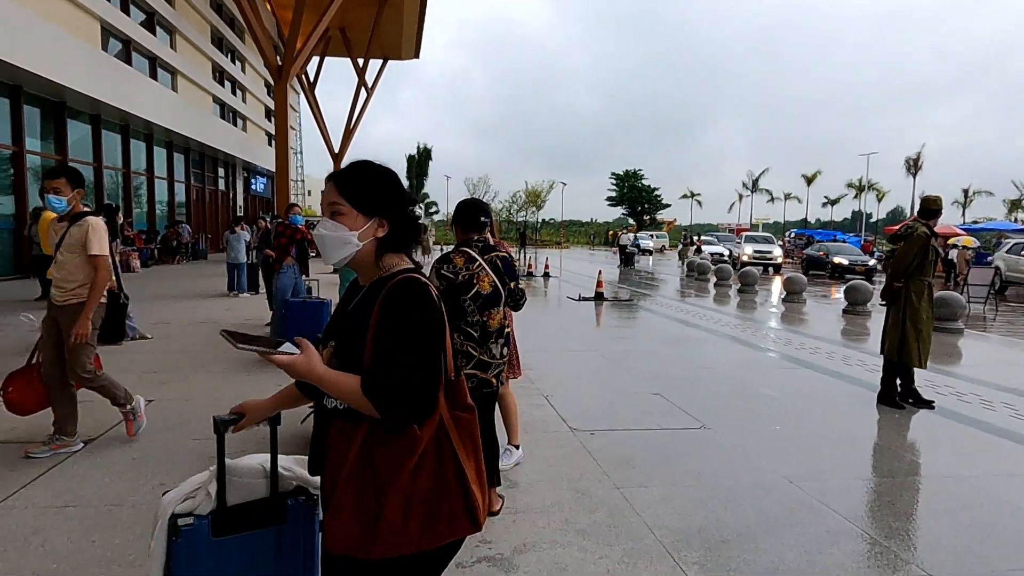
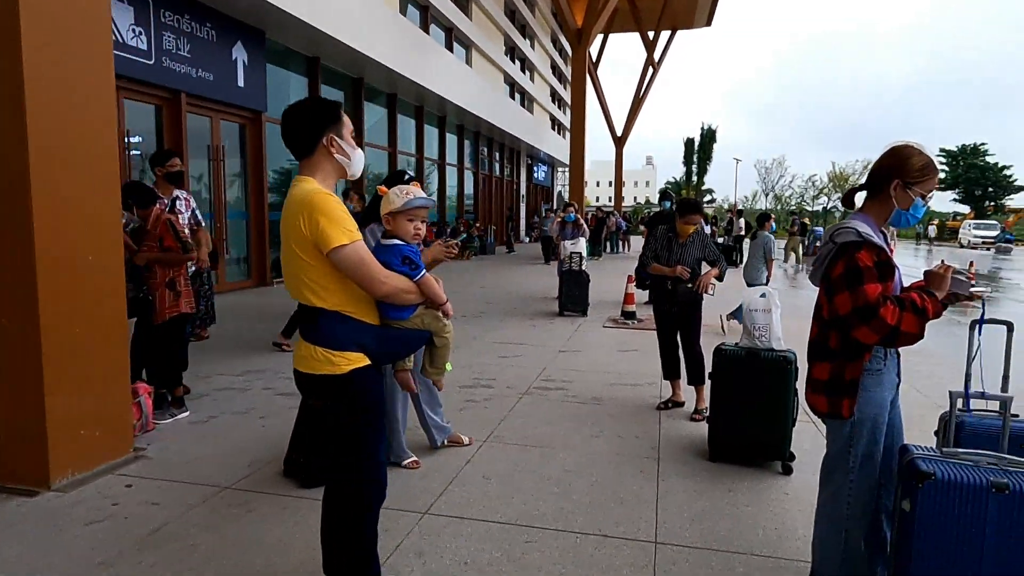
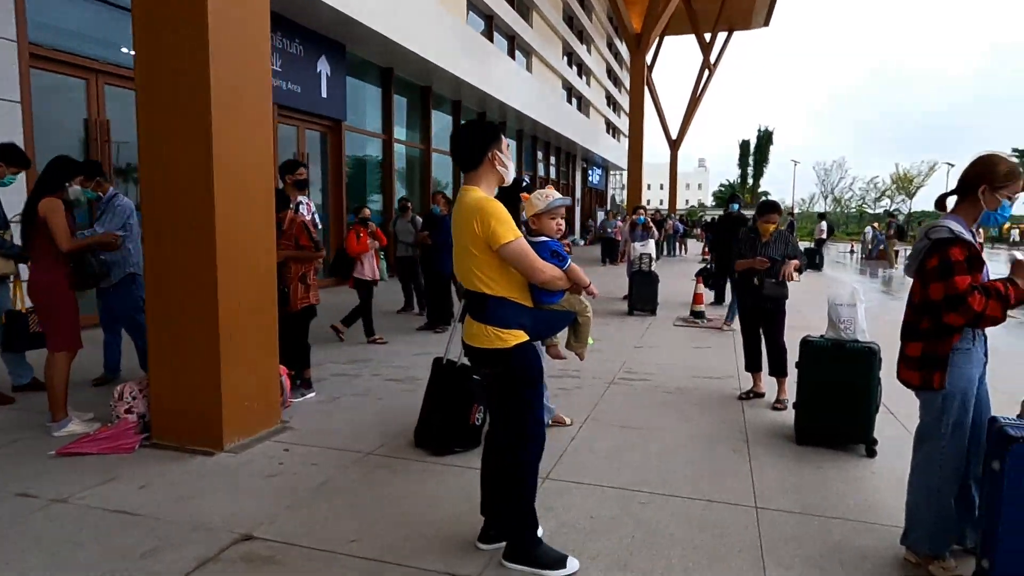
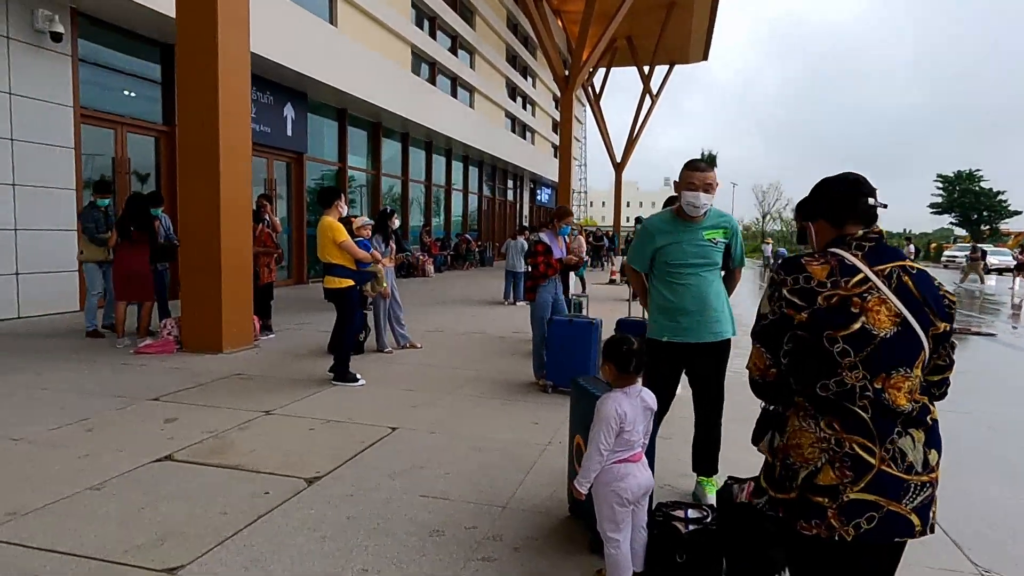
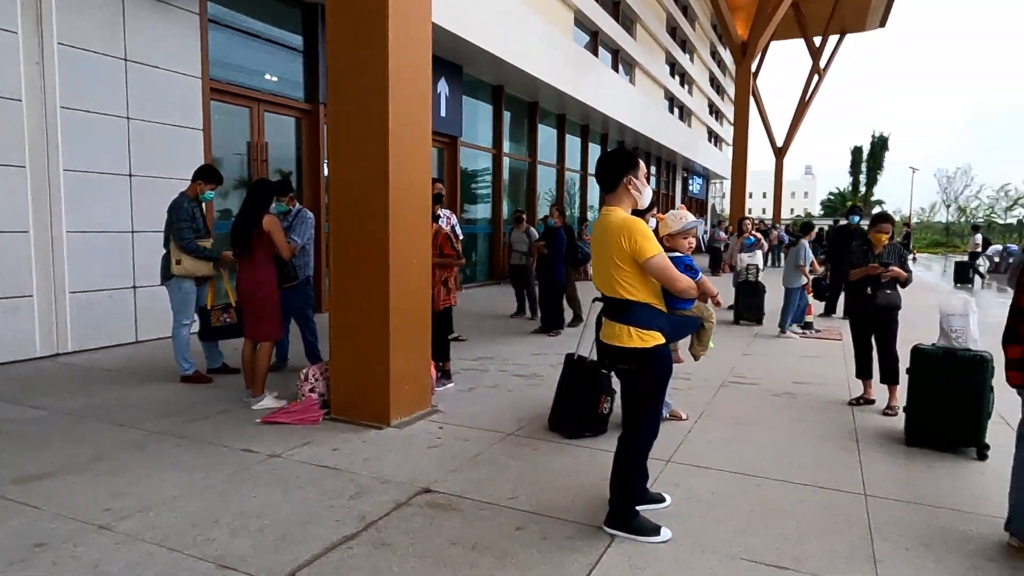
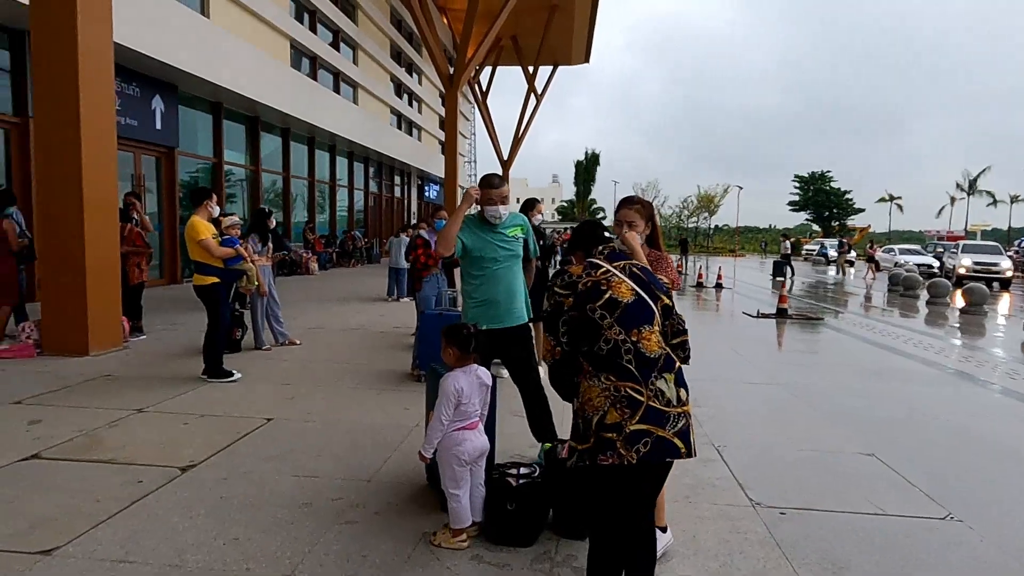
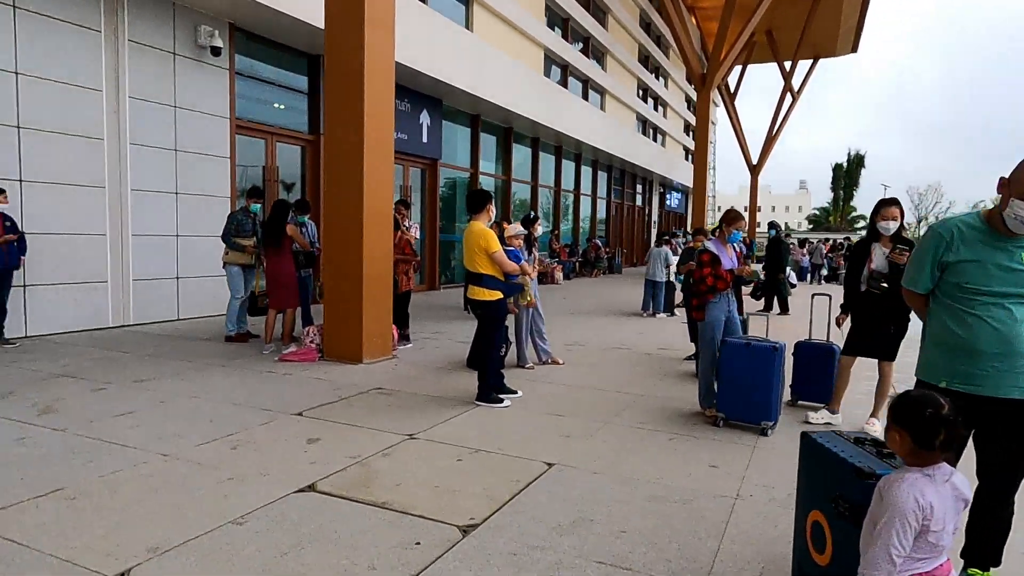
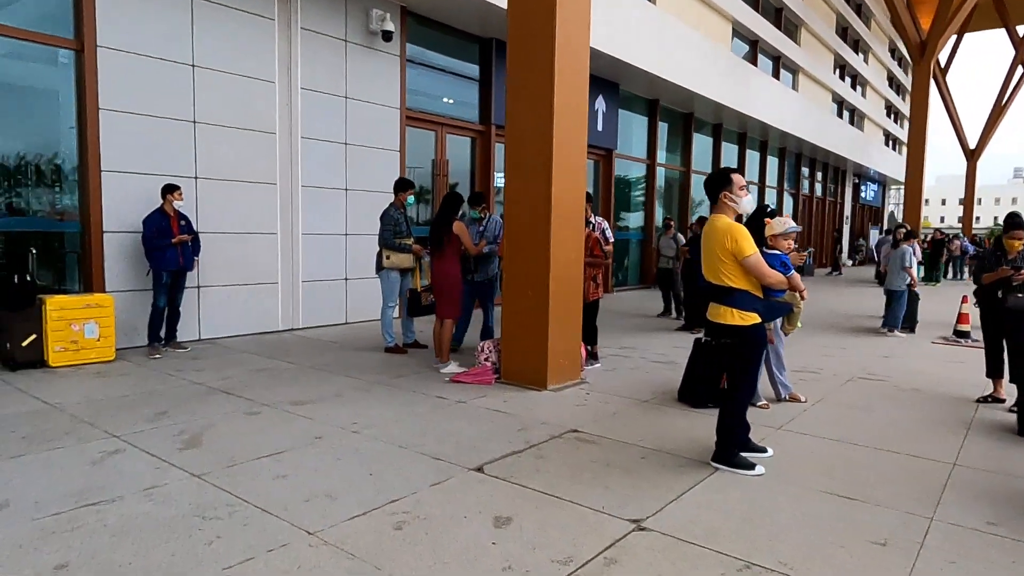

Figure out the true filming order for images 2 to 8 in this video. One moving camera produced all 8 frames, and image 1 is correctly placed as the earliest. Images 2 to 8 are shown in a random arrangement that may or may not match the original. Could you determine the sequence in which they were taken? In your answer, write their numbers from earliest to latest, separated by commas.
6, 4, 7, 8, 5, 3, 2
